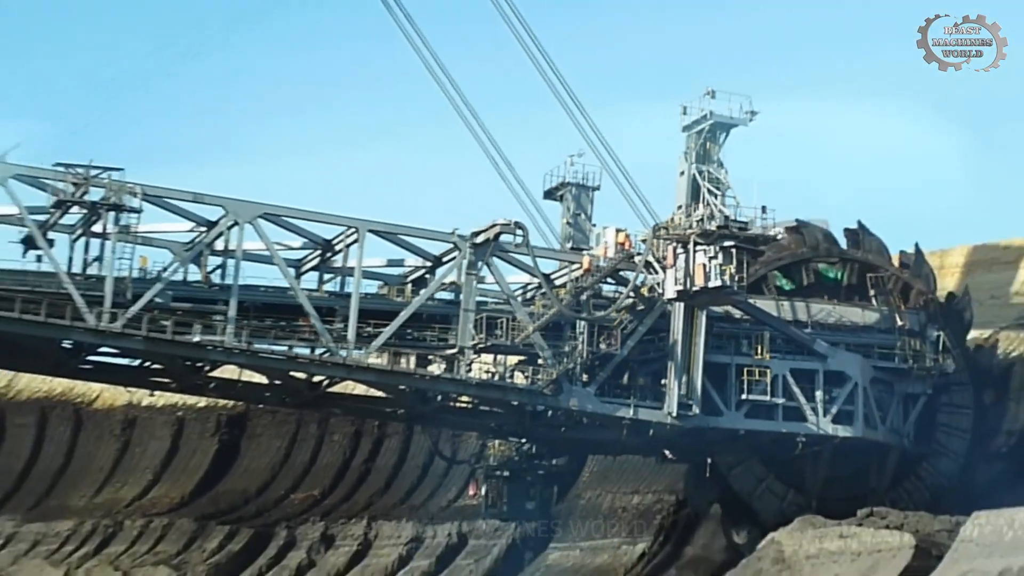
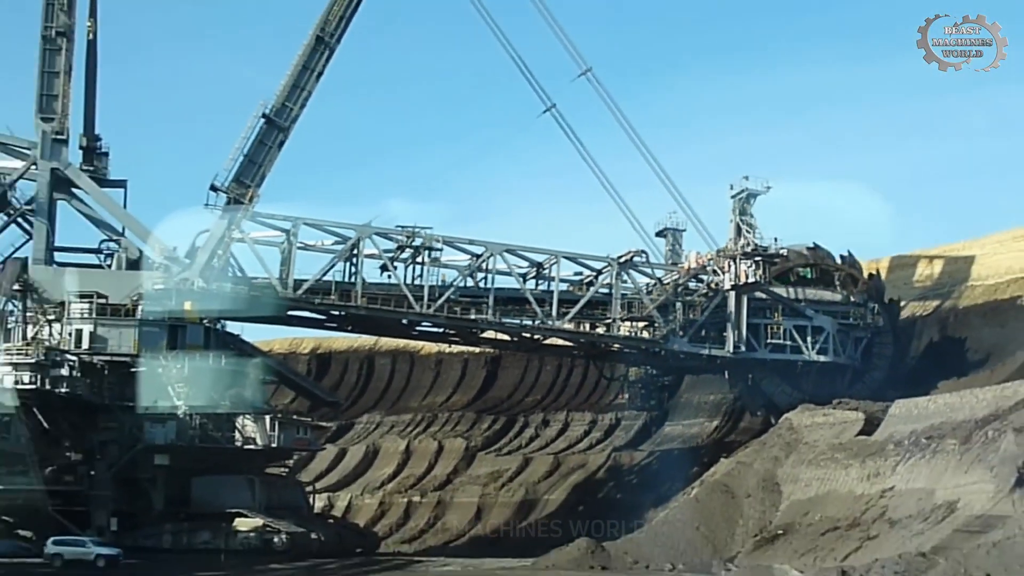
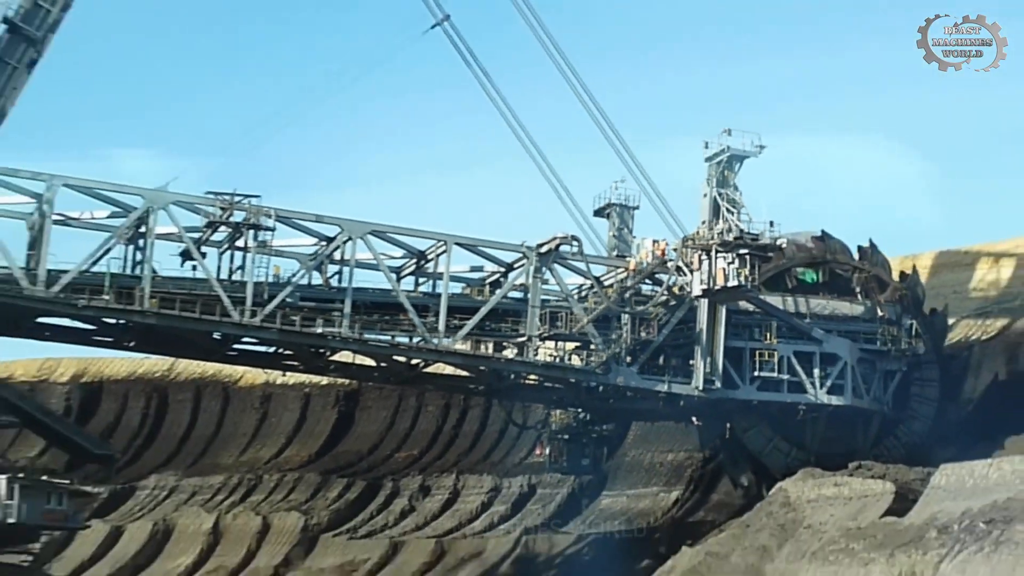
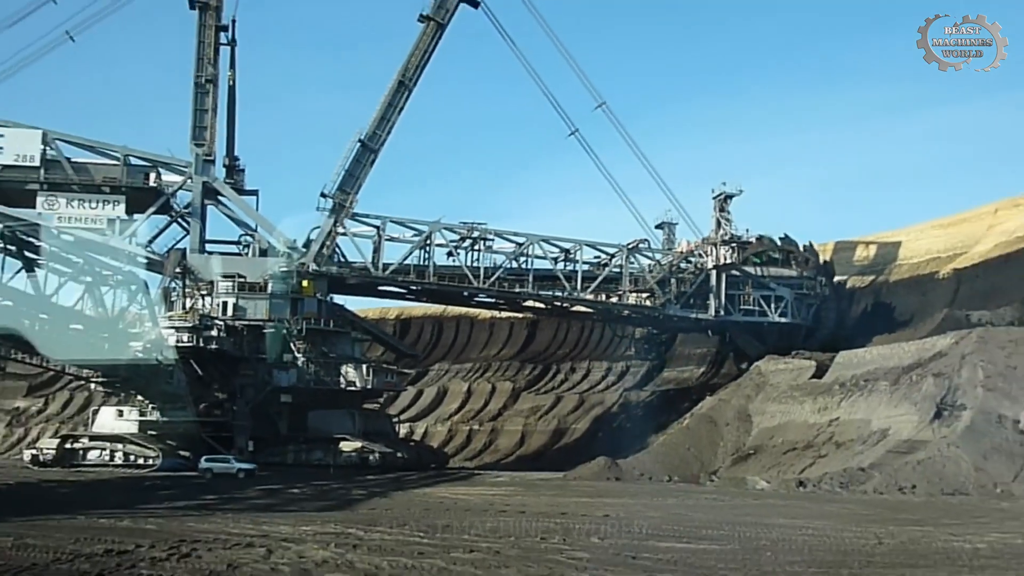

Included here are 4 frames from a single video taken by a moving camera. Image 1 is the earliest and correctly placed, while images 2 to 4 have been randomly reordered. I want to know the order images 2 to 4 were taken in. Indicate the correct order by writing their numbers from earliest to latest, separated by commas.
3, 2, 4
